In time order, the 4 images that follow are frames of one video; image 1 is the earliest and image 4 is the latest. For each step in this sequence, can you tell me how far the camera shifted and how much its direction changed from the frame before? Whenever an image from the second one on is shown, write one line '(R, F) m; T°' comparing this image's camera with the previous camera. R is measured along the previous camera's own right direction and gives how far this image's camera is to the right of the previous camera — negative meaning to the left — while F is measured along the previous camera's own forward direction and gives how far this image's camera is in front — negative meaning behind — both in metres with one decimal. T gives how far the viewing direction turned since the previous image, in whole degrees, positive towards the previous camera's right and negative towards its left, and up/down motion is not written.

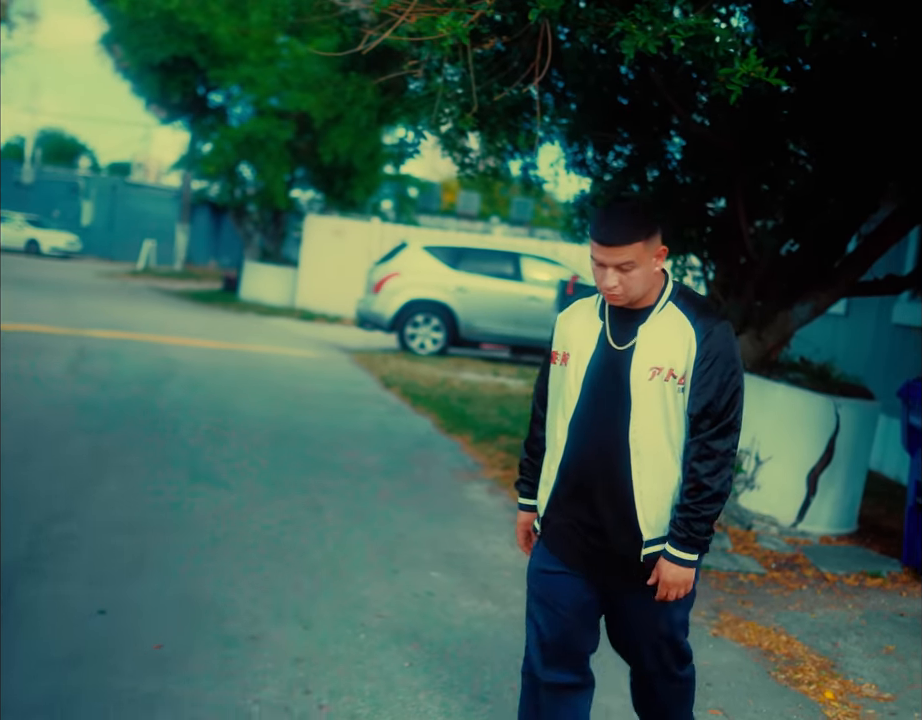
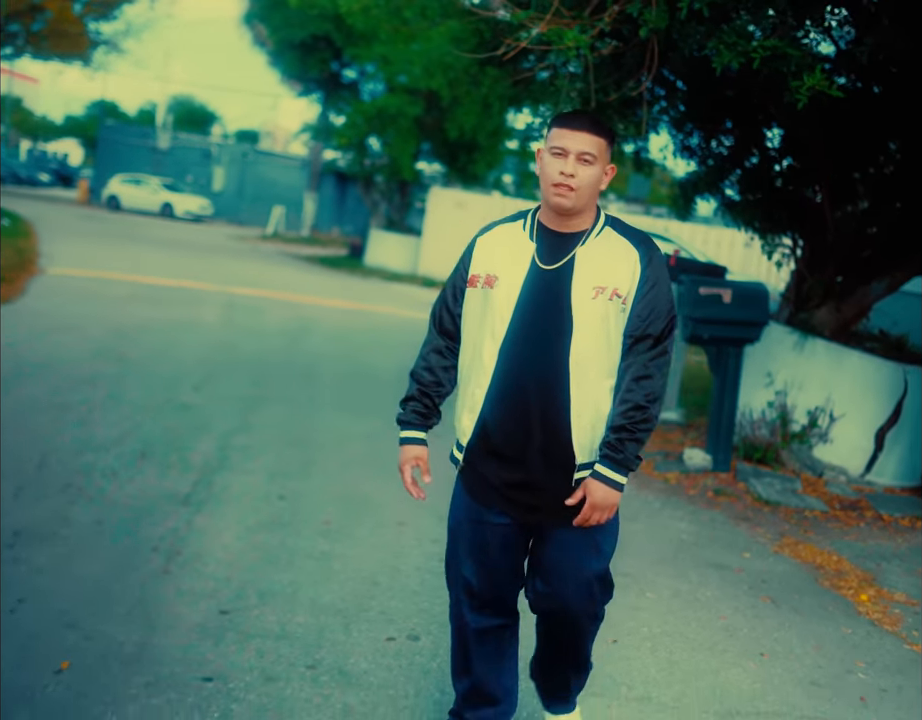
(0.0, -1.1) m; -5°
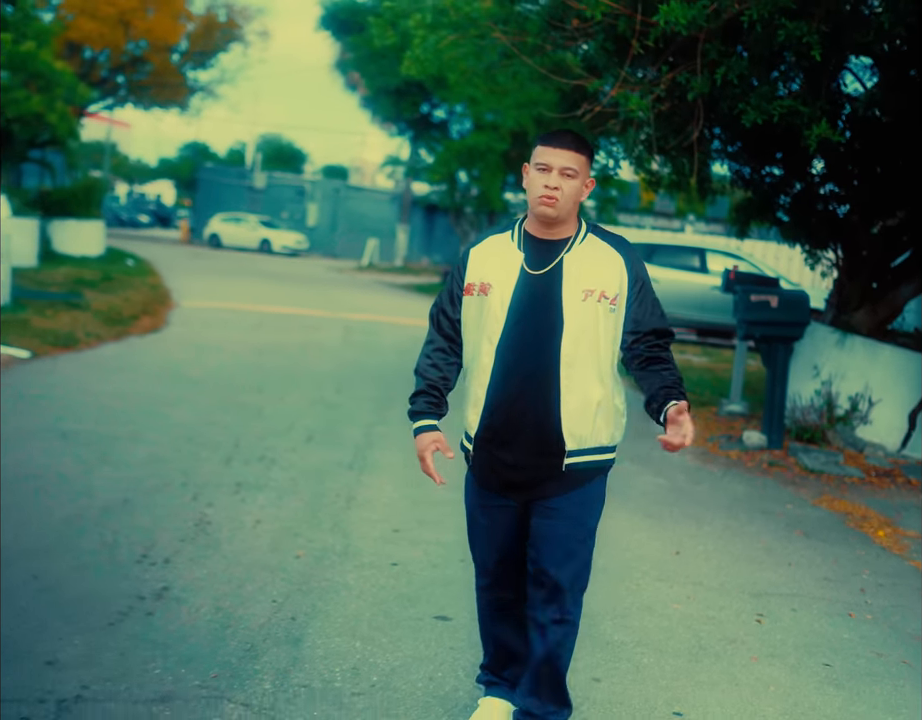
(0.0, -1.6) m; -4°
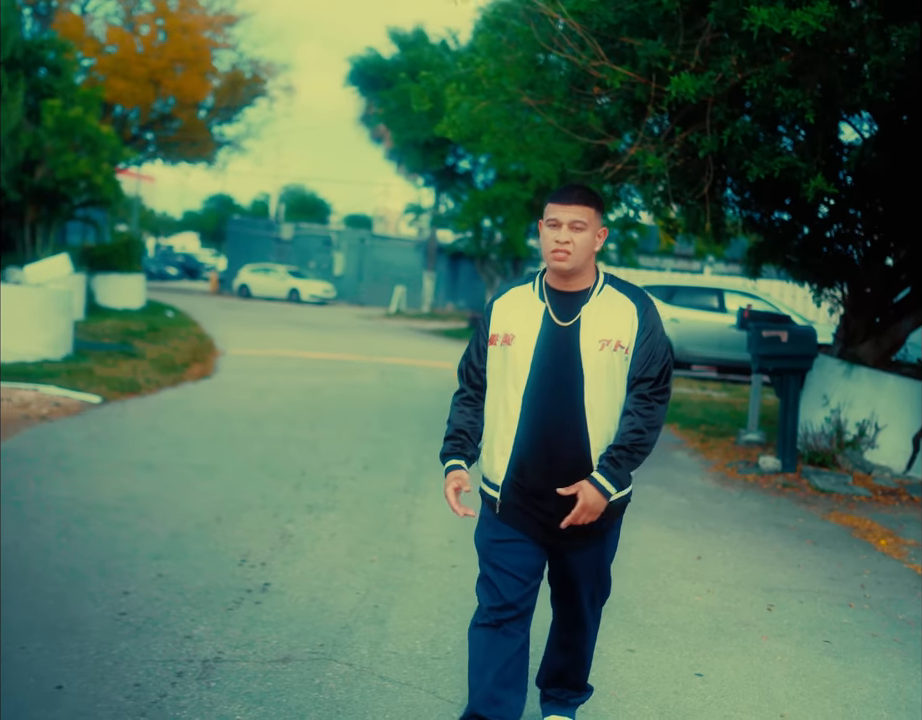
(-0.1, -0.8) m; -1°
